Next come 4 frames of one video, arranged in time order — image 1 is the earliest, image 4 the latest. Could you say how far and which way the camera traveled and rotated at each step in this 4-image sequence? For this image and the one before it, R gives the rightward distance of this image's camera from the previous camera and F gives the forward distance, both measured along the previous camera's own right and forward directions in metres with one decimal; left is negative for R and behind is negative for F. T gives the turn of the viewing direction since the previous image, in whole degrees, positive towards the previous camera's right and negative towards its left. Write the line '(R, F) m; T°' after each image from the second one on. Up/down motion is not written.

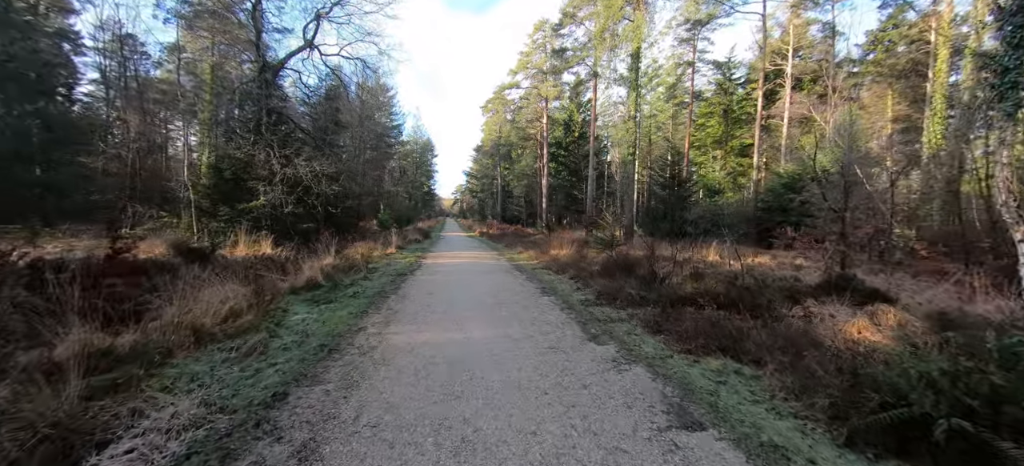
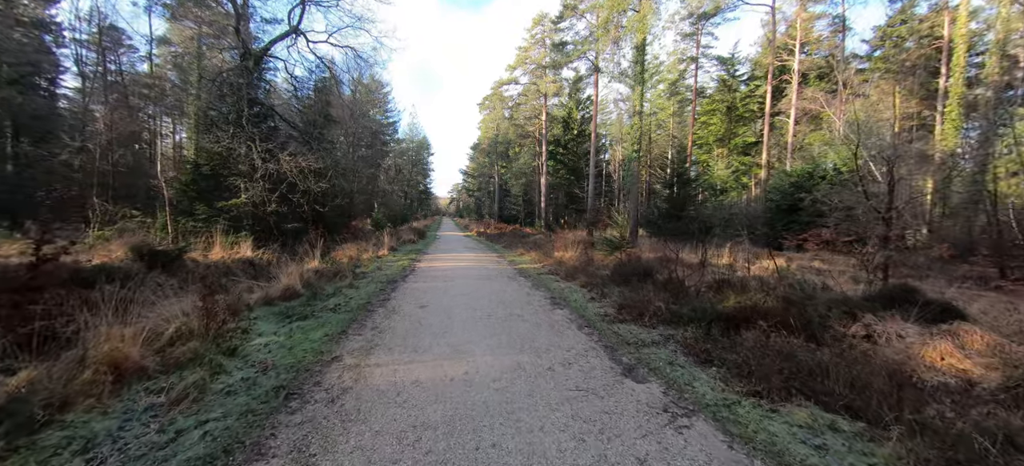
(-0.2, +0.9) m; +1°
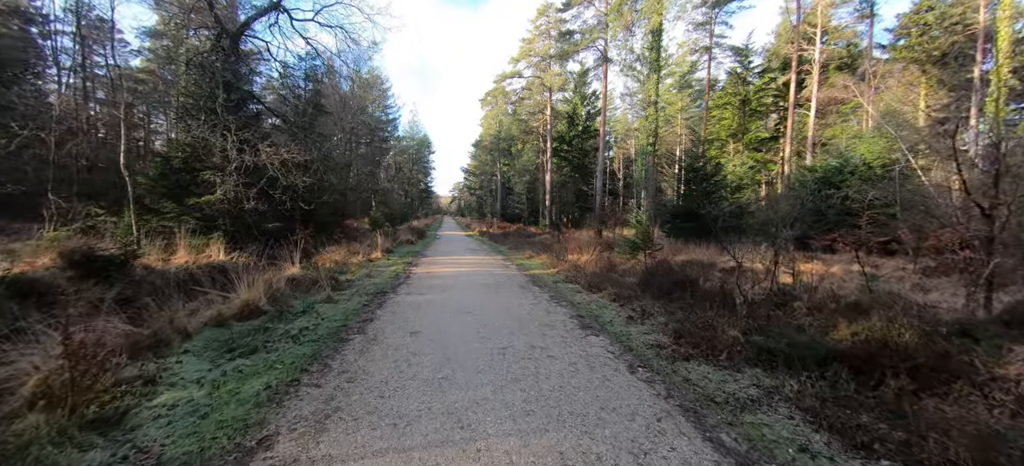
(-0.2, +1.4) m; 0°
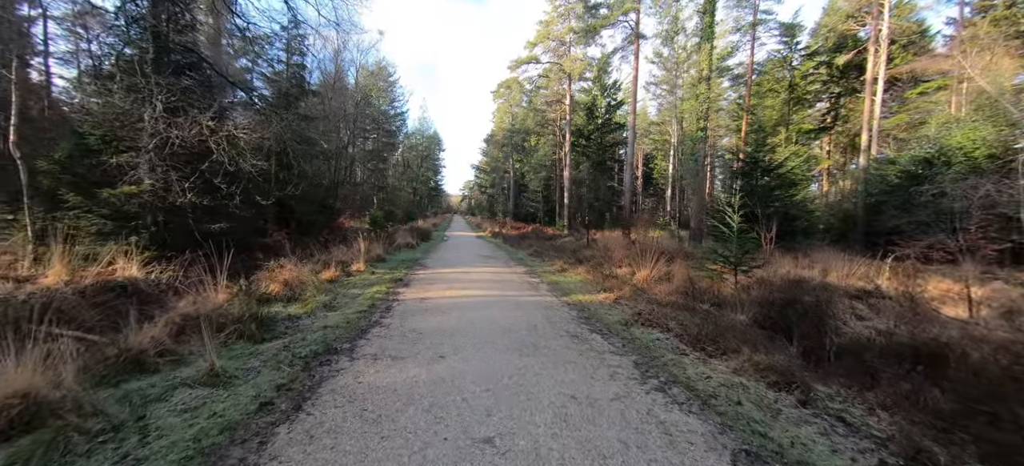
(-0.4, +3.0) m; -1°
